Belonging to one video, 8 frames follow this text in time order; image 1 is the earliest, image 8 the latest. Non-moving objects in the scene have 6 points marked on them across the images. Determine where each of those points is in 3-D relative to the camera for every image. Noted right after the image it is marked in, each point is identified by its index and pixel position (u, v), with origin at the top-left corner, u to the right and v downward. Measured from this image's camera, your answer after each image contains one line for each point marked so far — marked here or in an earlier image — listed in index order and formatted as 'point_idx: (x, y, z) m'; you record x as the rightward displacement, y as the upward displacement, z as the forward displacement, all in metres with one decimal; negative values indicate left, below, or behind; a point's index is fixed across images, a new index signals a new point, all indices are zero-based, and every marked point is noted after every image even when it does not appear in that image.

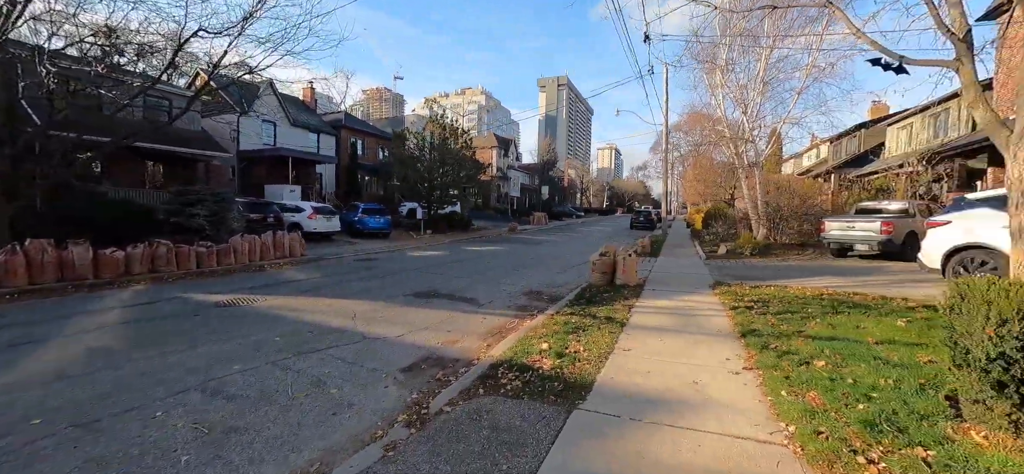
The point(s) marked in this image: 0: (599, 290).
0: (+1.6, -1.0, +8.4) m
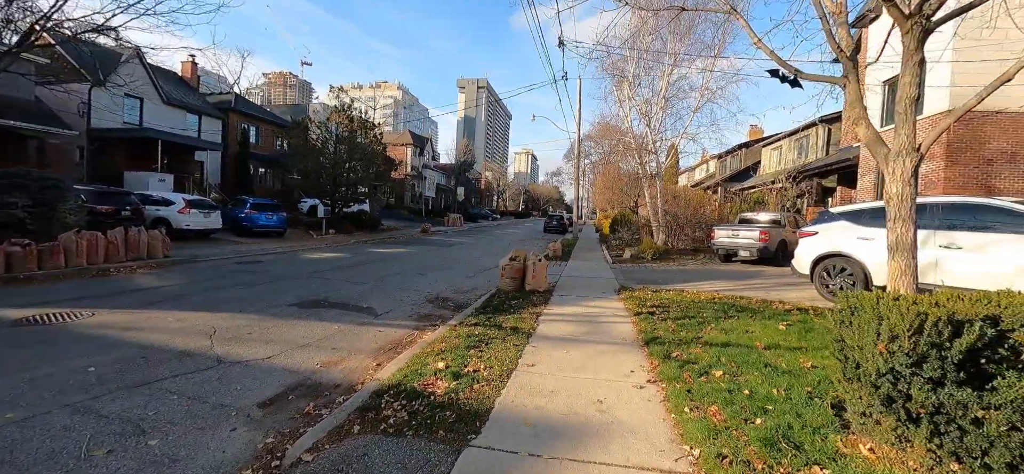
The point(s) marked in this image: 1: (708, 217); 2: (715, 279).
0: (-0.1, -1.1, +8.1) m
1: (+8.4, +0.8, +18.7) m
2: (+5.2, -1.1, +11.3) m
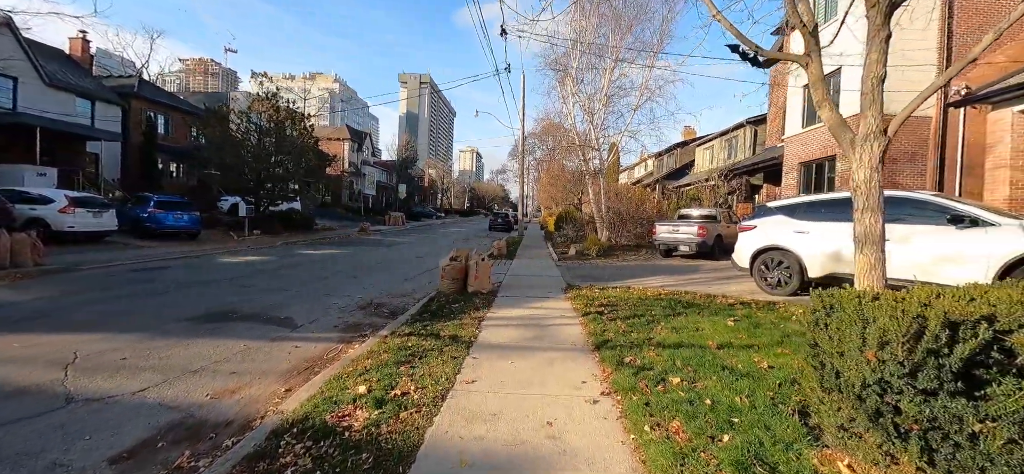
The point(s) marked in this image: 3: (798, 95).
0: (-1.2, -1.1, +7.5) m
1: (+5.9, +1.0, +19.0) m
2: (+3.8, -1.0, +11.3) m
3: (+11.0, +5.4, +16.7) m
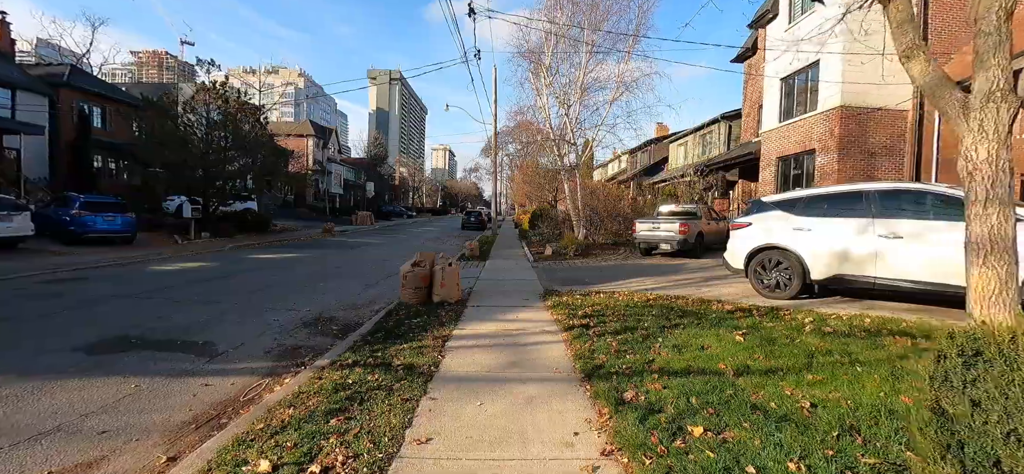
0: (-1.6, -1.1, +6.4) m
1: (+4.8, +1.1, +18.4) m
2: (+3.1, -0.9, +10.6) m
3: (+9.9, +5.6, +16.4) m
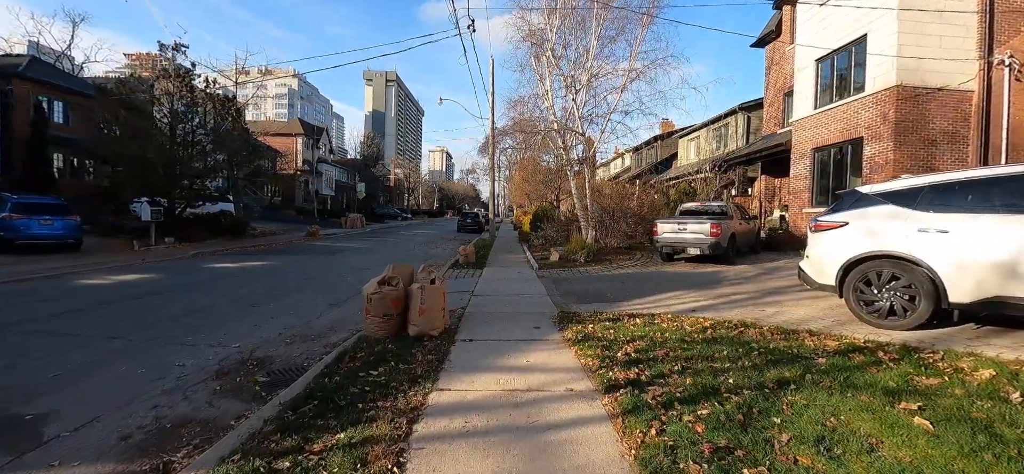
0: (-1.5, -1.2, +4.5) m
1: (+4.8, +1.0, +16.5) m
2: (+3.2, -1.0, +8.6) m
3: (+9.9, +5.5, +14.5) m
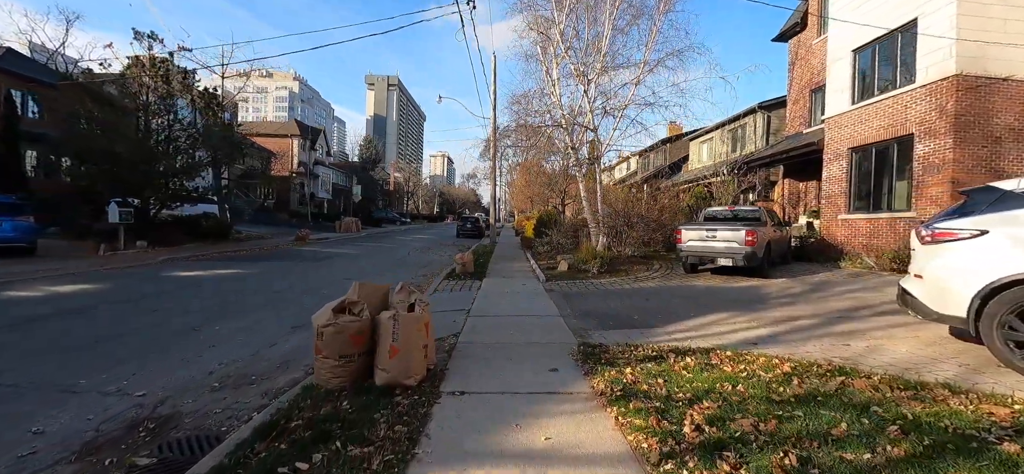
0: (-1.4, -1.3, +3.0) m
1: (+4.9, +0.8, +15.0) m
2: (+3.3, -1.1, +7.2) m
3: (+10.0, +5.3, +13.1) m
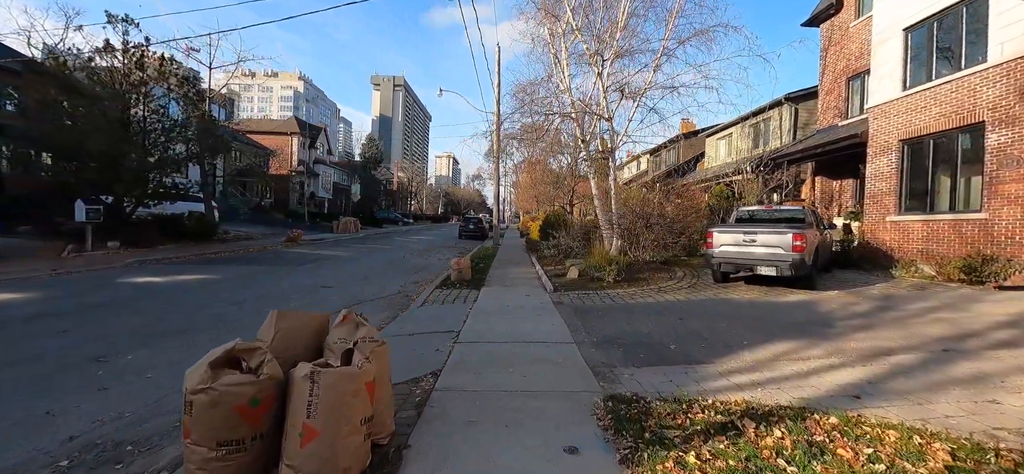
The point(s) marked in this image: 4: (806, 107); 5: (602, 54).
0: (-1.5, -1.3, +1.6) m
1: (+5.0, +0.7, +13.5) m
2: (+3.3, -1.2, +5.7) m
3: (+10.1, +5.1, +11.6) m
4: (+12.1, +5.3, +17.8) m
5: (+2.6, +5.2, +13.3) m
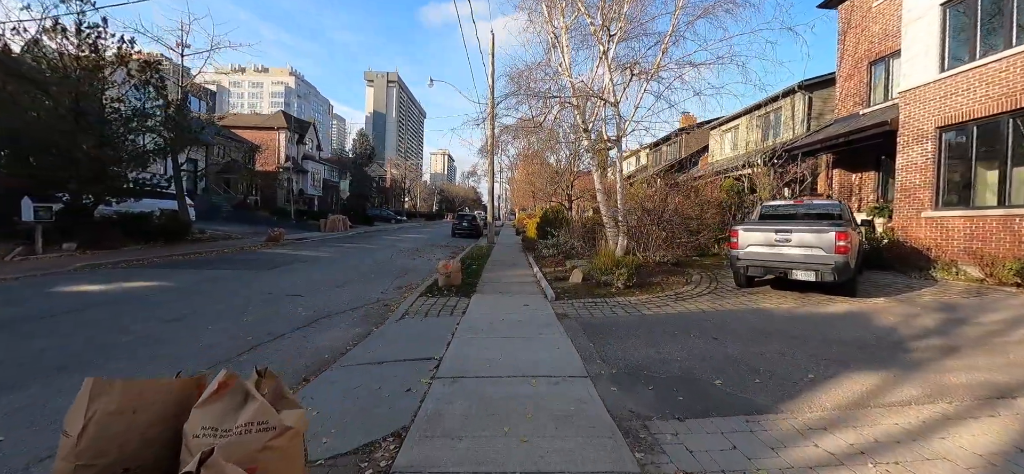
0: (-1.5, -1.4, +0.4) m
1: (+4.9, +0.7, +12.4) m
2: (+3.2, -1.2, +4.6) m
3: (+10.0, +5.2, +10.4) m
4: (+11.9, +5.4, +16.7) m
5: (+2.4, +5.3, +12.1) m
